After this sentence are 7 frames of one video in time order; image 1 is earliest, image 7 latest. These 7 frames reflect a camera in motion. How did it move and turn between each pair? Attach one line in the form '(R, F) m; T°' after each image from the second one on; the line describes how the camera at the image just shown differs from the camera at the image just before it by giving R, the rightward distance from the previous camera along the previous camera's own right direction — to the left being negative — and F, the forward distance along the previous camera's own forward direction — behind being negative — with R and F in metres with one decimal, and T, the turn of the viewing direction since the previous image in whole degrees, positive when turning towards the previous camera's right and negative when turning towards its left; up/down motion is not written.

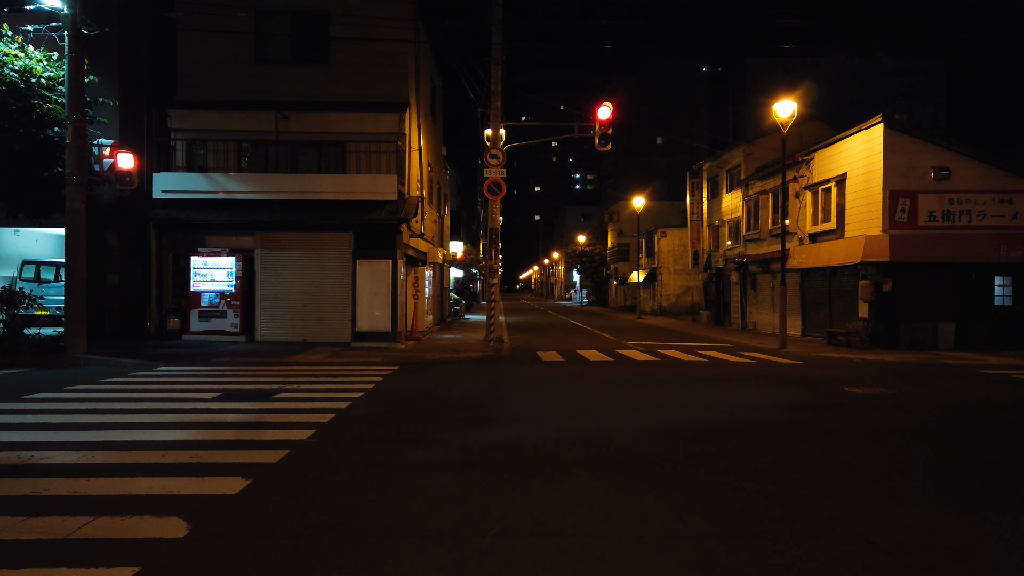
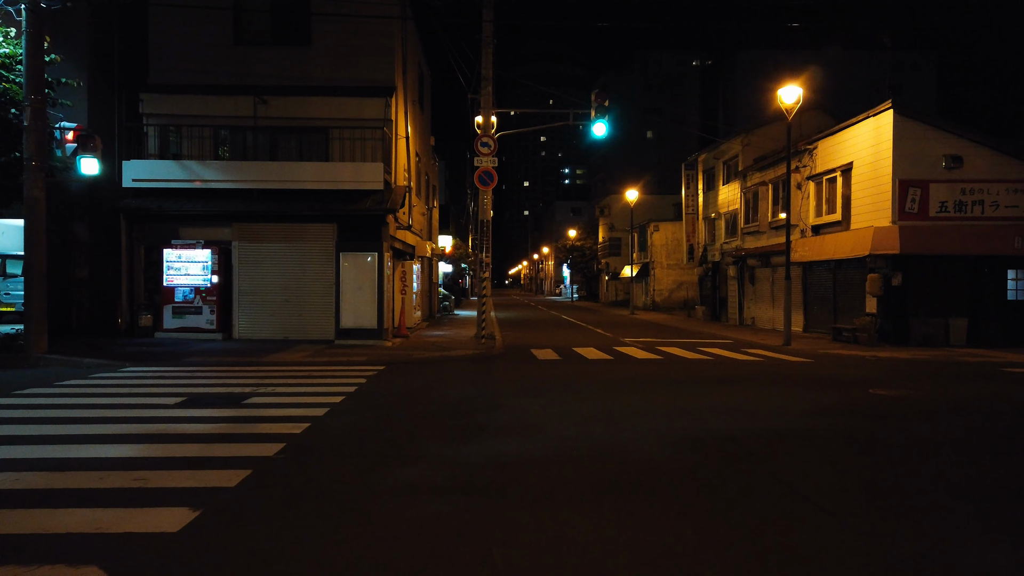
(-0.1, +1.0) m; +1°
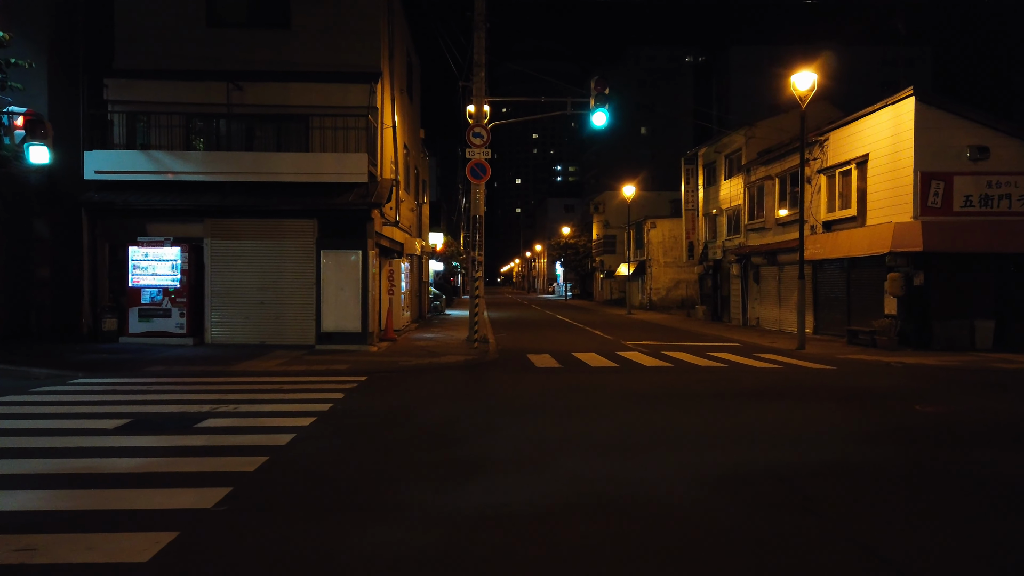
(-0.1, +1.3) m; +1°
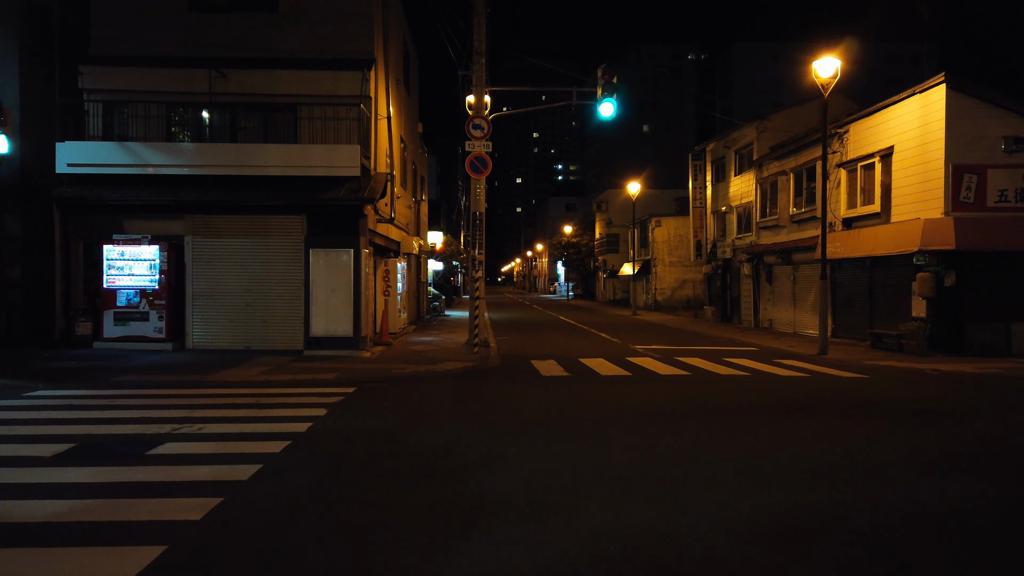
(0.0, +1.2) m; 0°
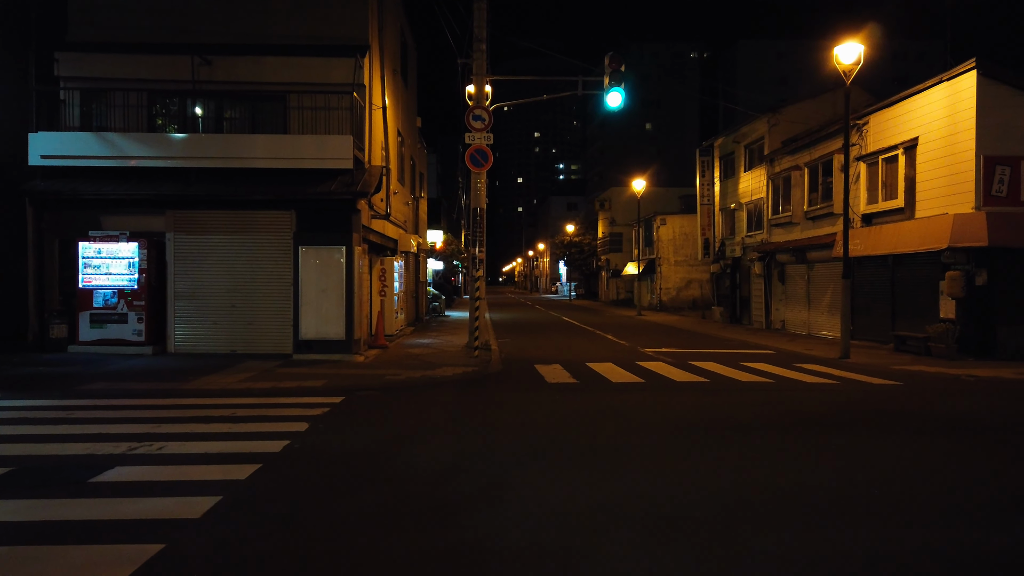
(0.0, +1.0) m; 0°
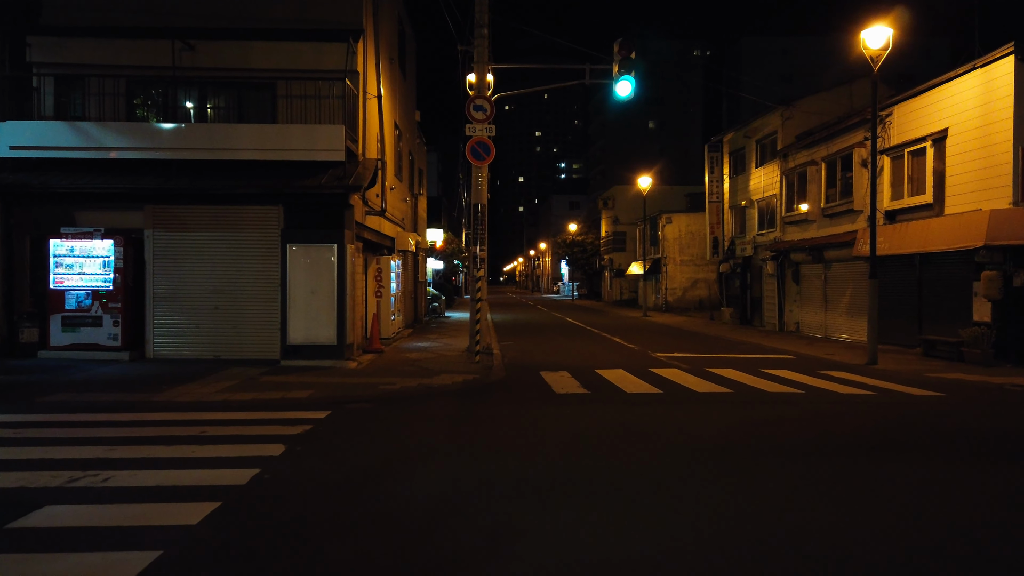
(-0.1, +1.1) m; 0°
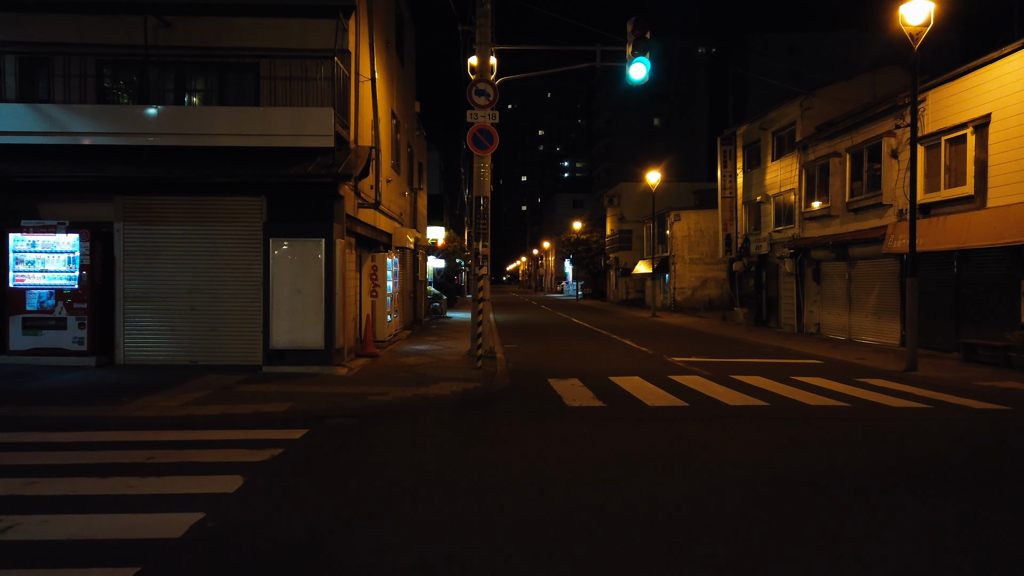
(0.0, +1.3) m; 0°
